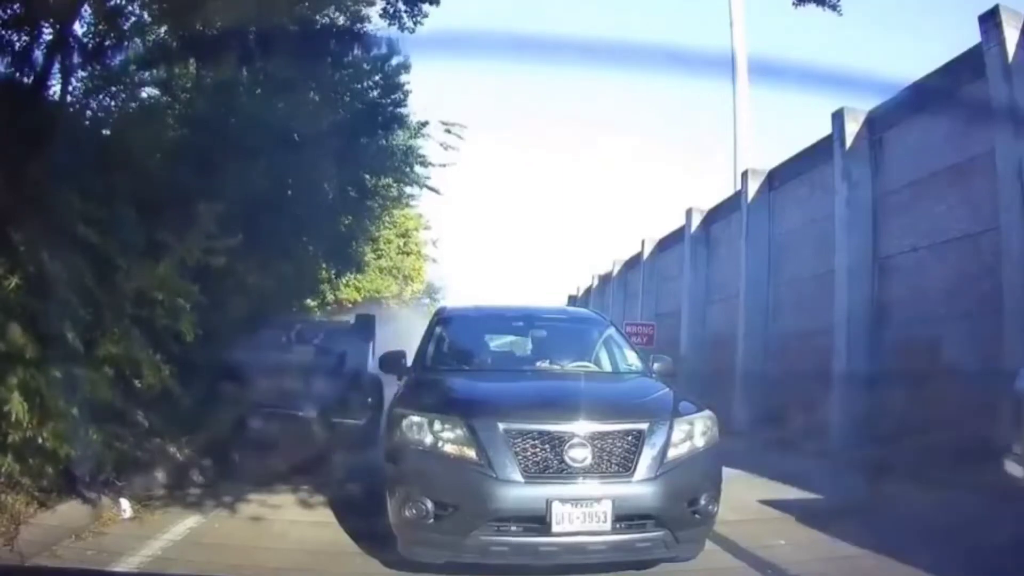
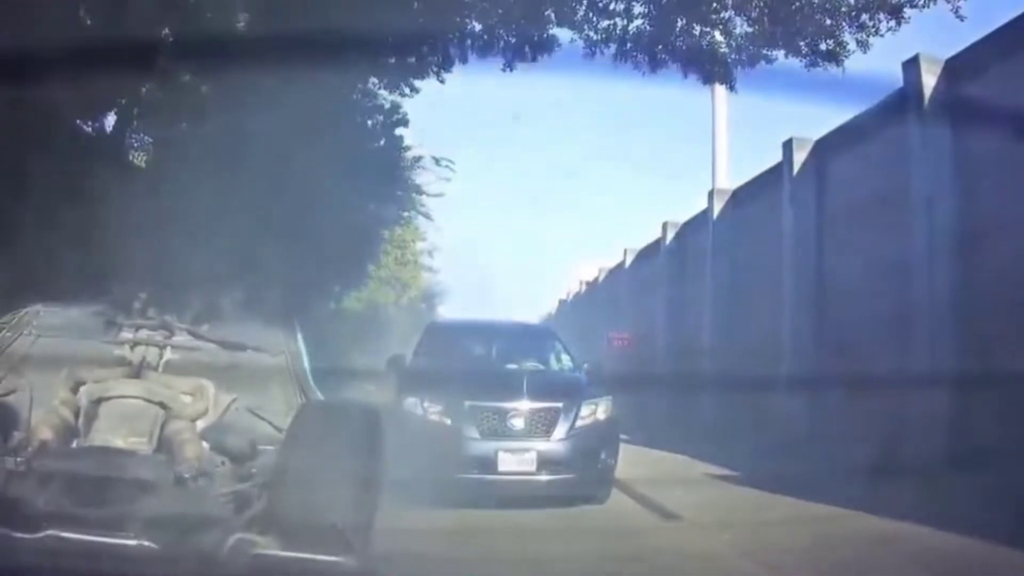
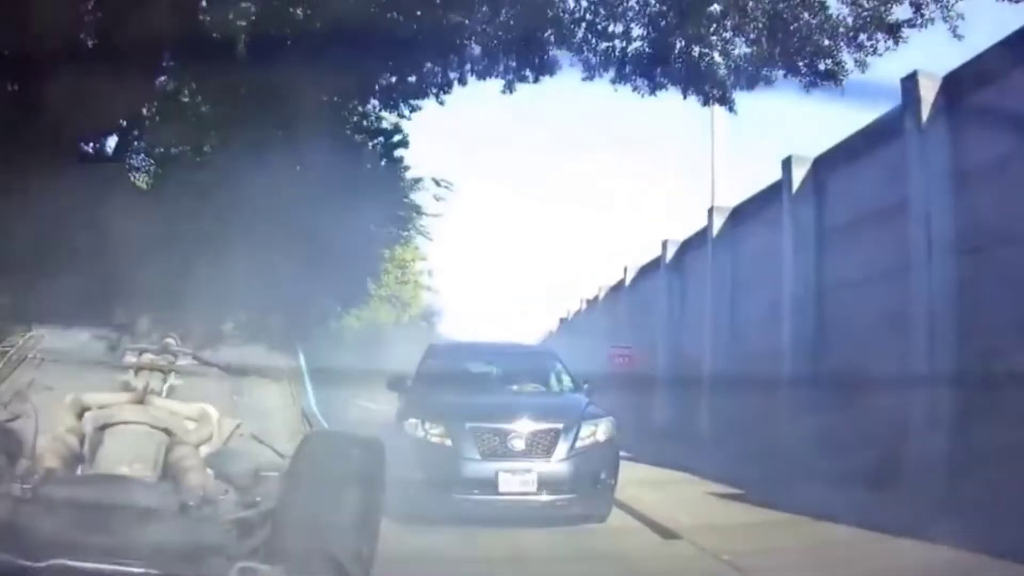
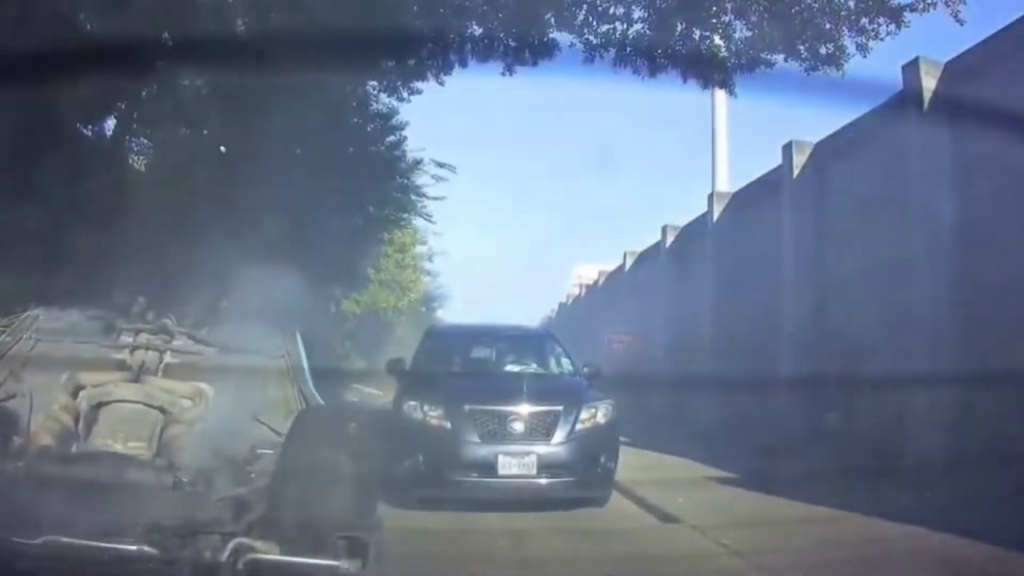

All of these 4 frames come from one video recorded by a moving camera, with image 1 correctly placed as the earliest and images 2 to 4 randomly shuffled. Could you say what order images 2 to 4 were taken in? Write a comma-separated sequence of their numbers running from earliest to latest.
3, 2, 4
